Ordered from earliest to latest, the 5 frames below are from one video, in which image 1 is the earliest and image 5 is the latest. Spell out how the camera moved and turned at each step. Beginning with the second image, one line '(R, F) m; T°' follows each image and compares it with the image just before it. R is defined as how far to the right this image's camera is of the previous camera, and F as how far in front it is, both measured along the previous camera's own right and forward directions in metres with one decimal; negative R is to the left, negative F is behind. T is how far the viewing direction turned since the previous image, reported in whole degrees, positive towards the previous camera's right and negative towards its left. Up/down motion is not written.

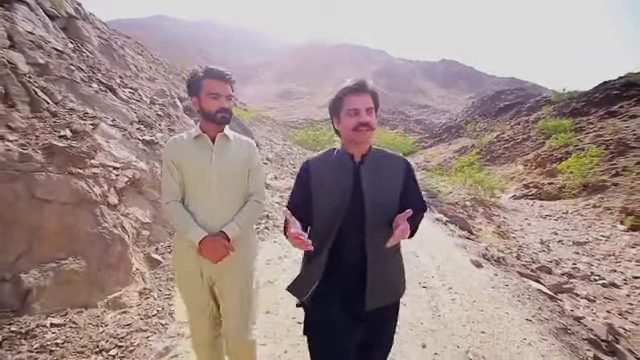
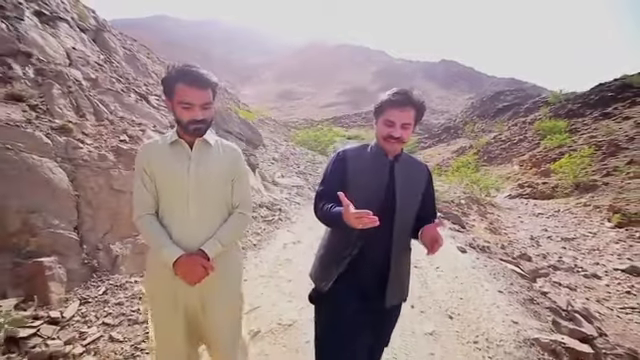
(-0.1, -1.1) m; 0°
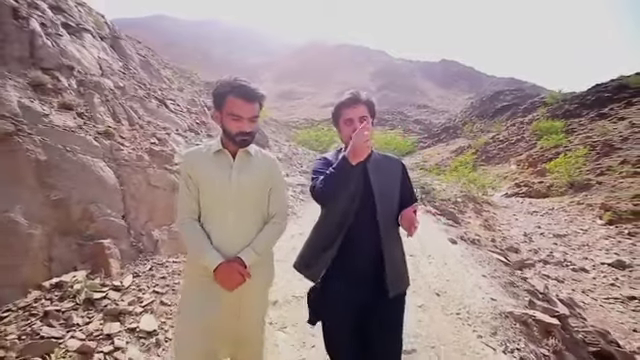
(-0.1, -0.8) m; 0°
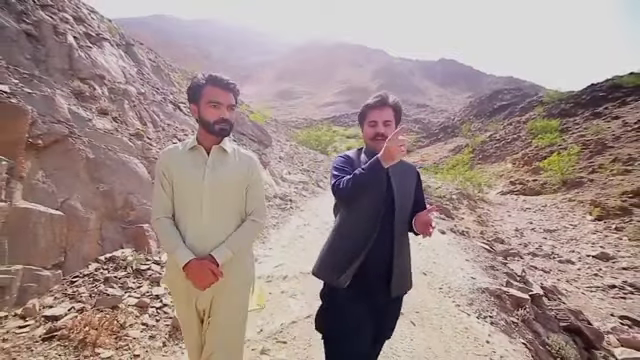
(0.0, -0.9) m; 0°
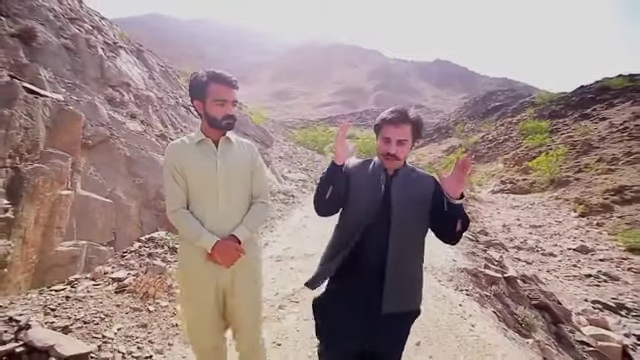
(-0.1, -1.0) m; +1°
